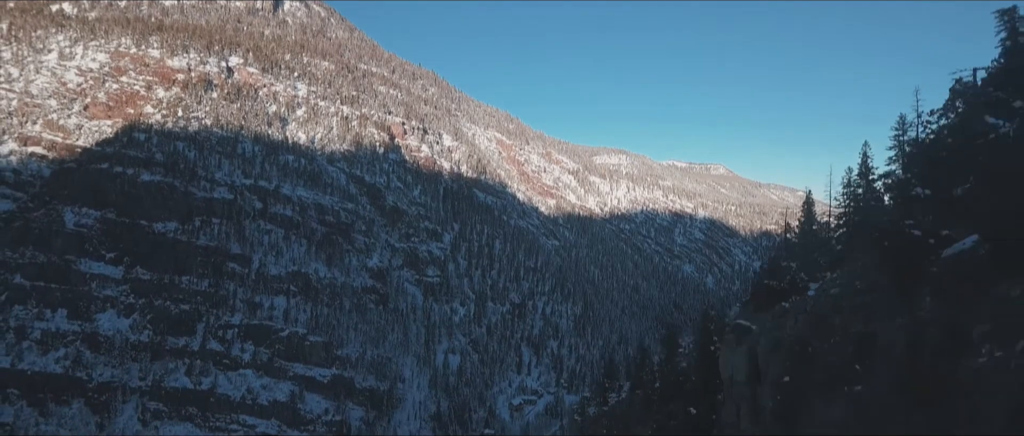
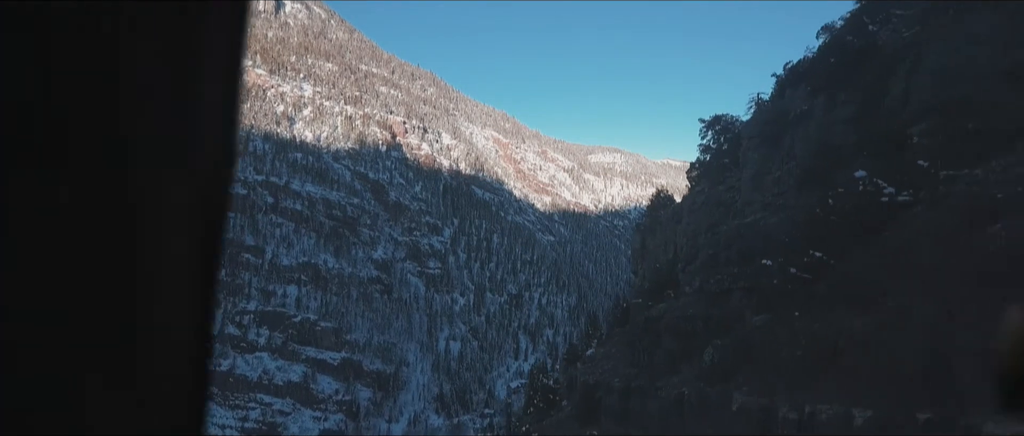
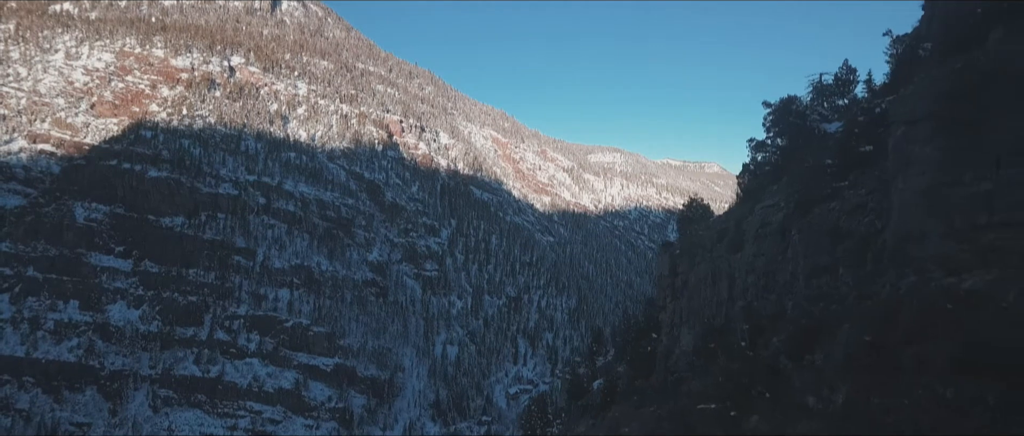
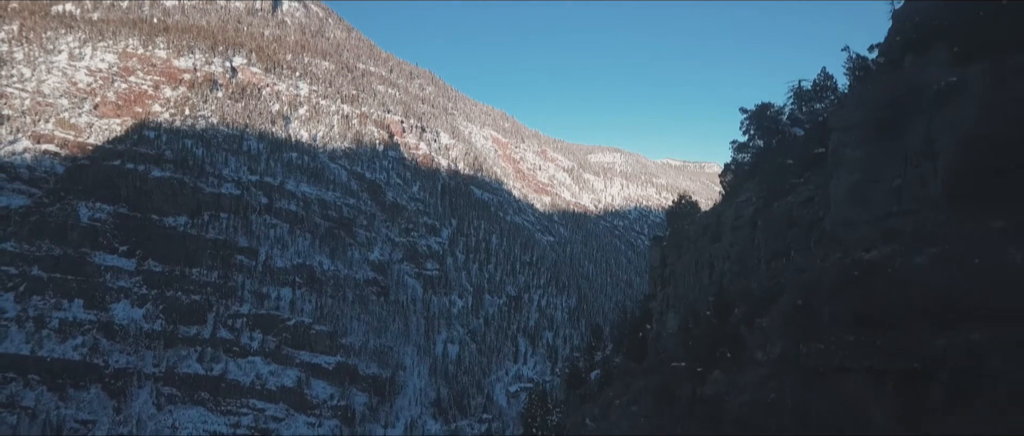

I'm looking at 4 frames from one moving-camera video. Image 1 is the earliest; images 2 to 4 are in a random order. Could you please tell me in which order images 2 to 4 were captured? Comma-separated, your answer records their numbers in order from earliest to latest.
3, 4, 2
